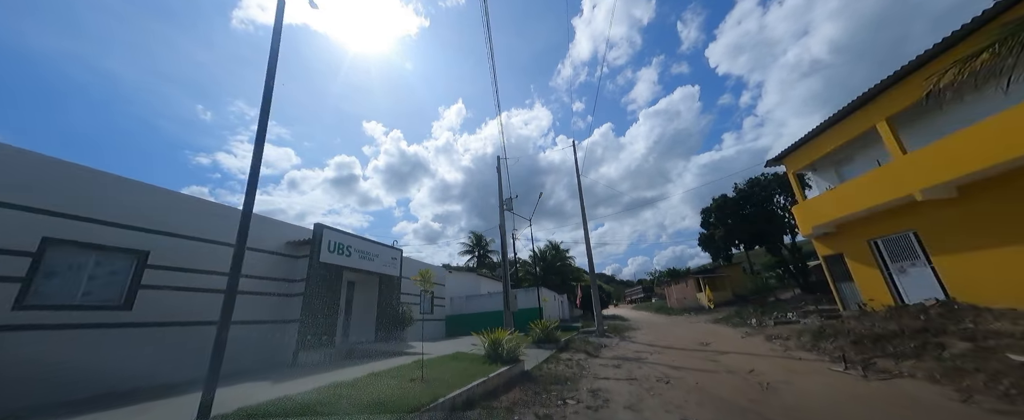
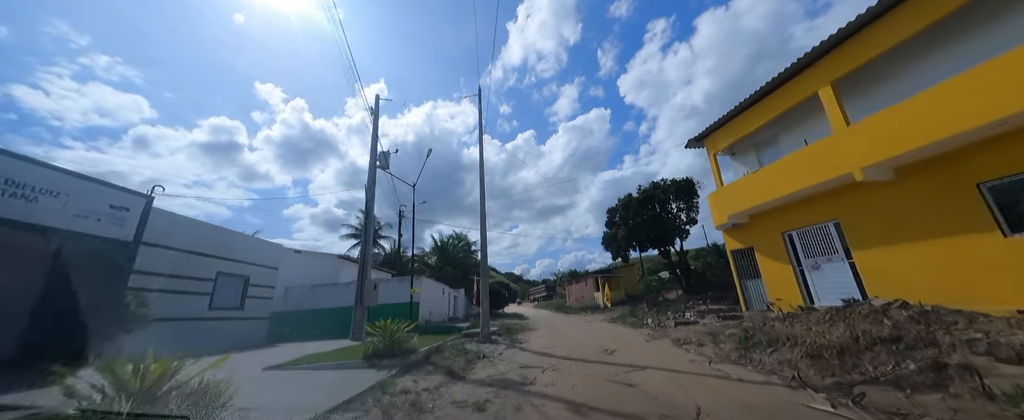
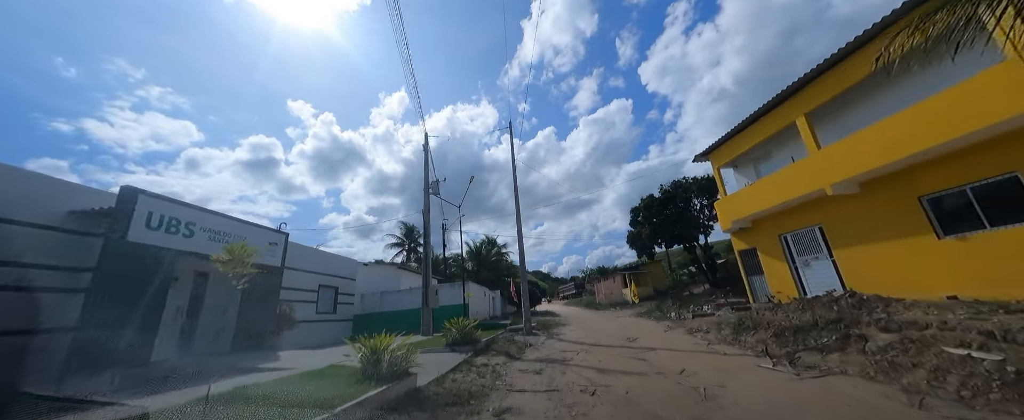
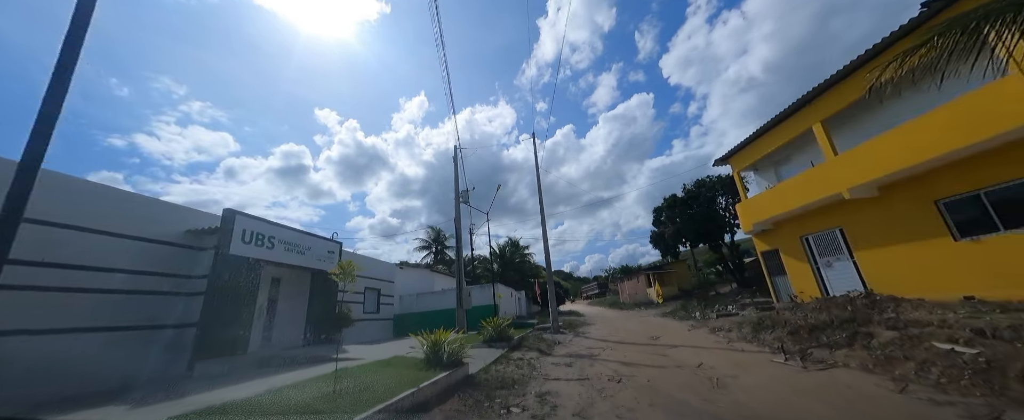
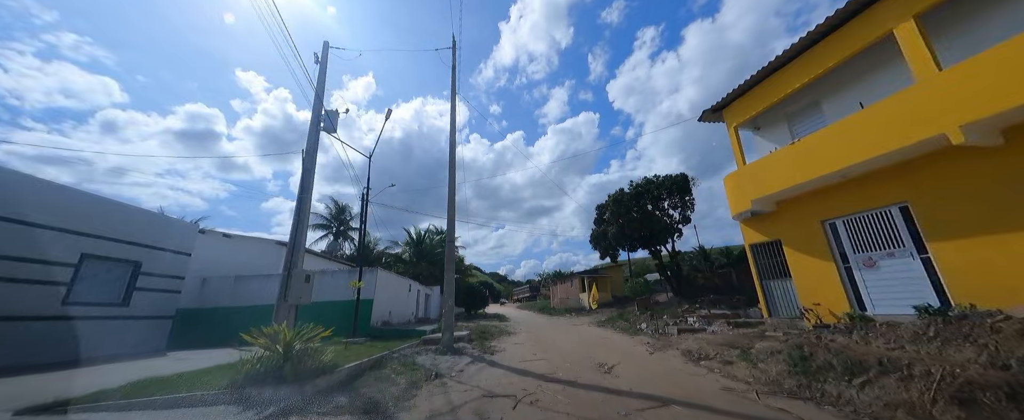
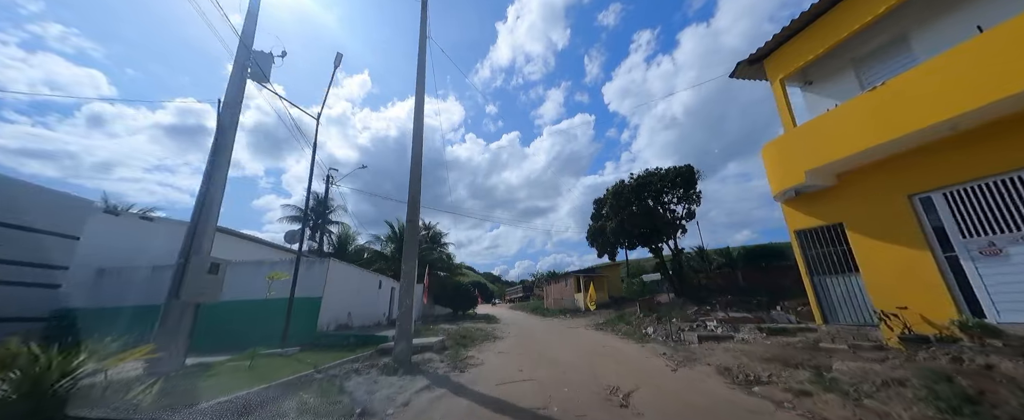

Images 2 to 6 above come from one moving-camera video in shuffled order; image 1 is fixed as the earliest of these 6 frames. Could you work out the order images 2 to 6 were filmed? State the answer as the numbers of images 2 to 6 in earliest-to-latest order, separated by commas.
4, 3, 2, 5, 6
